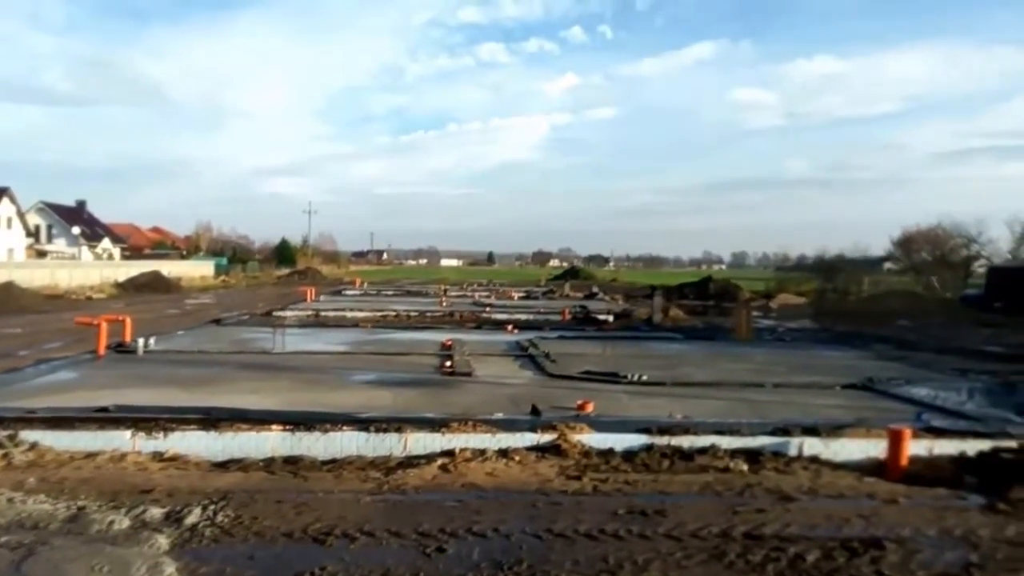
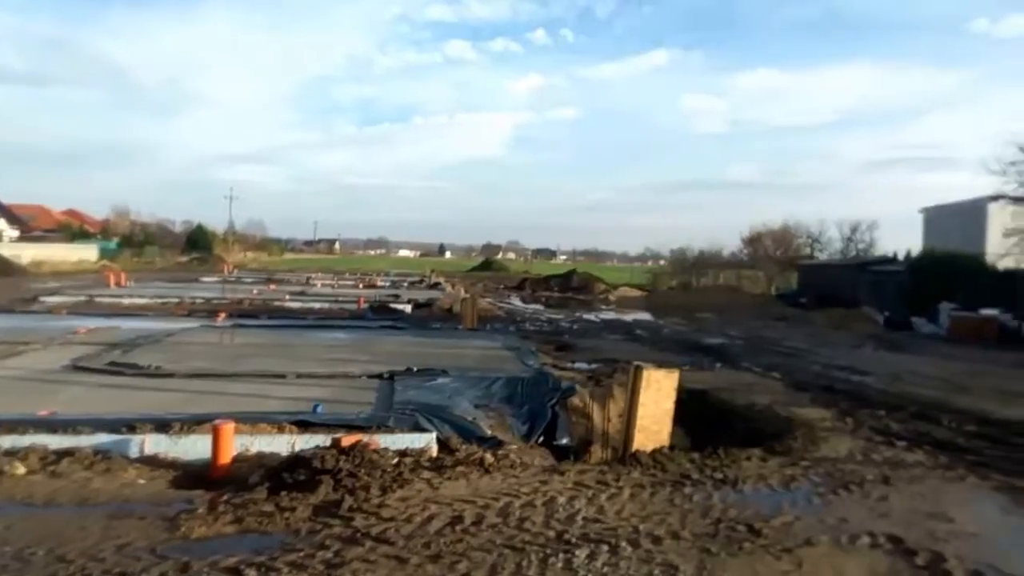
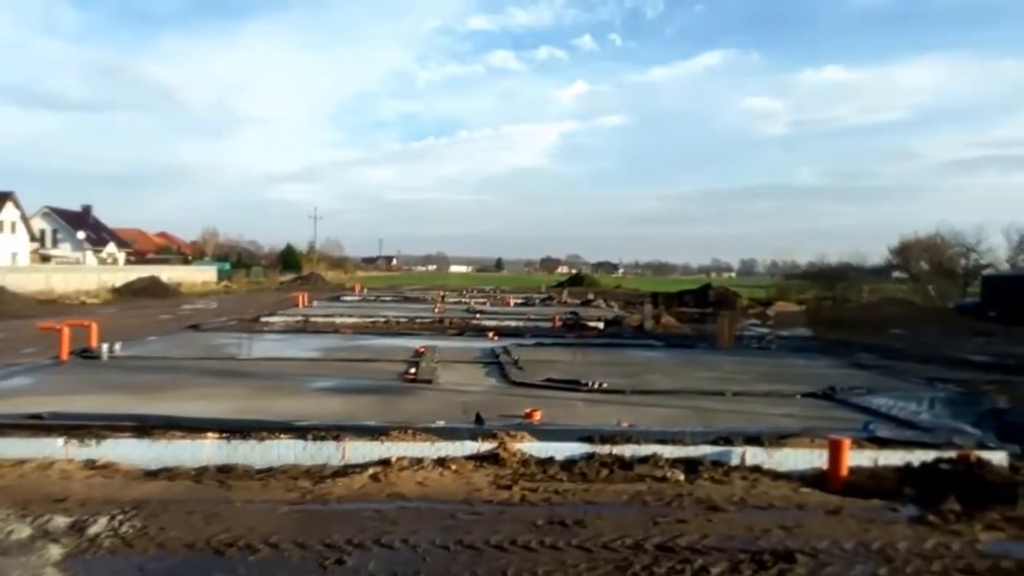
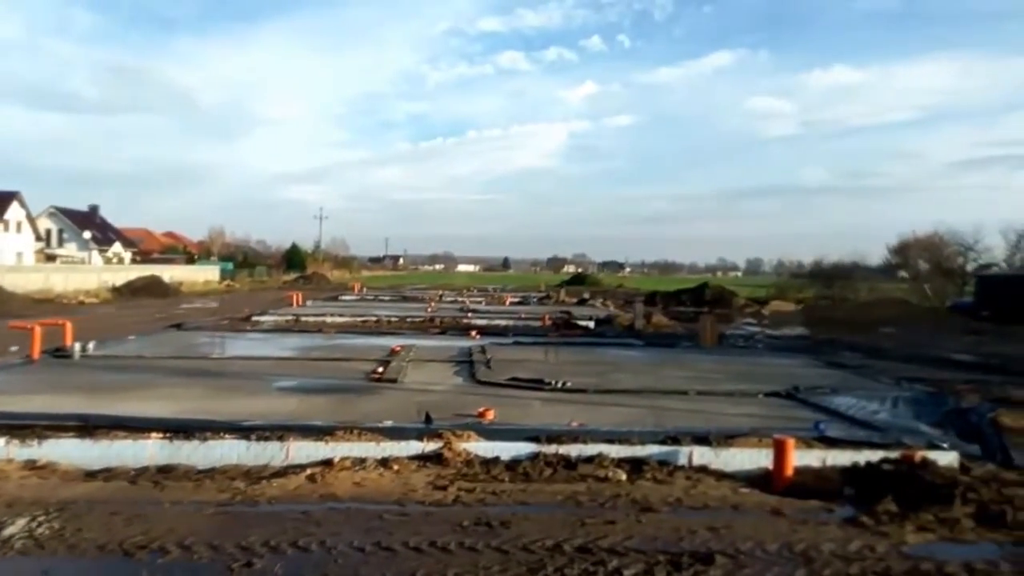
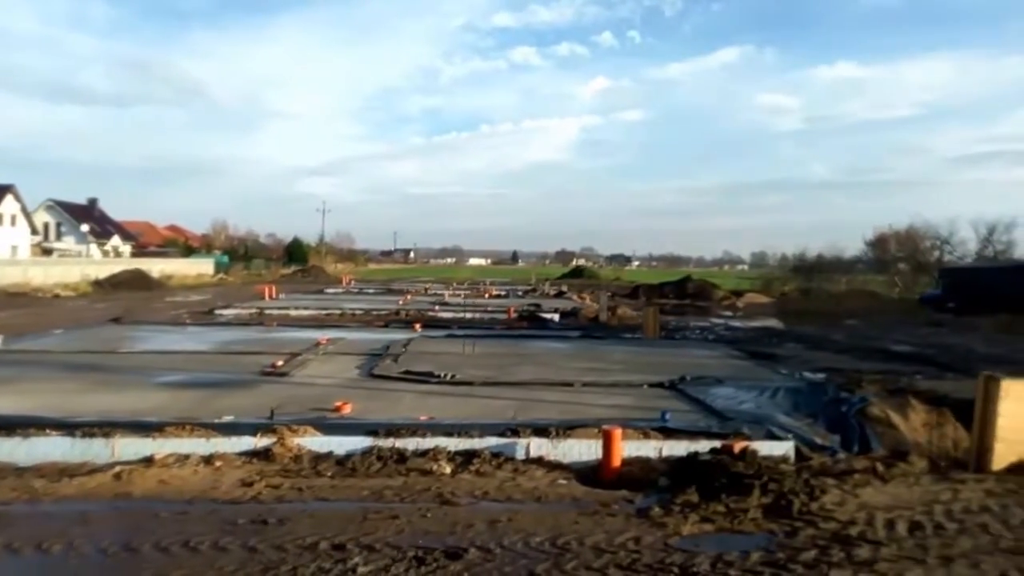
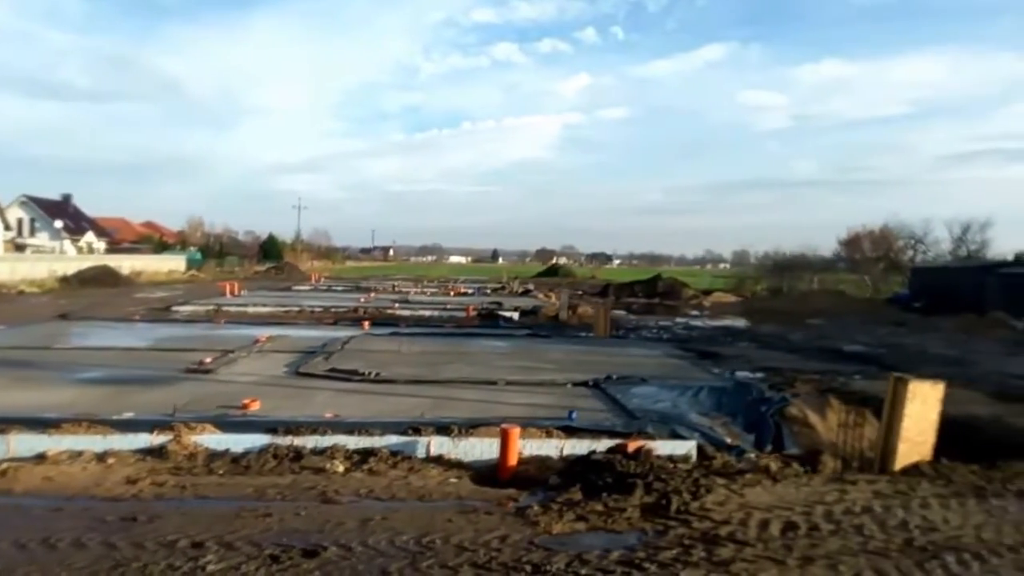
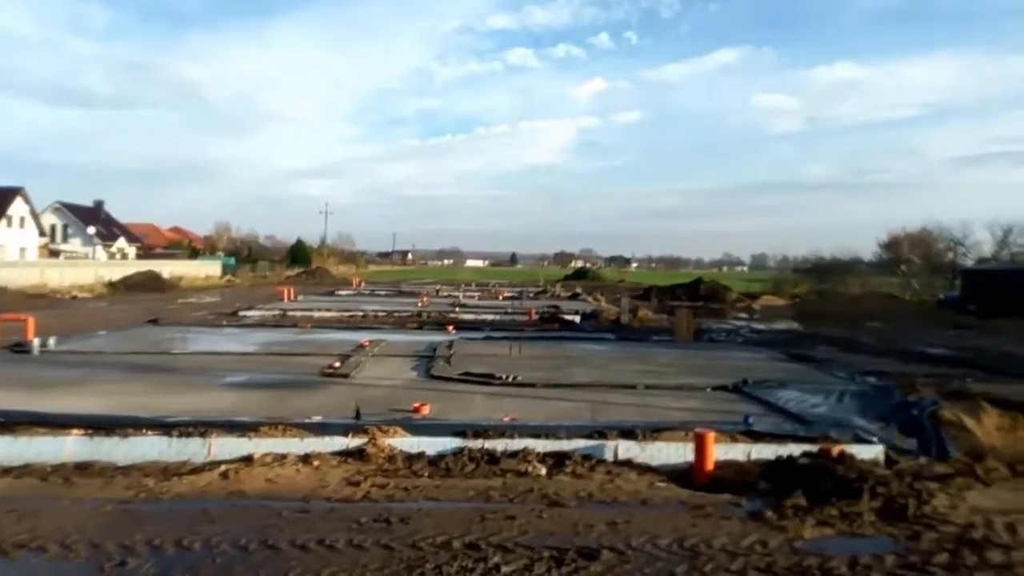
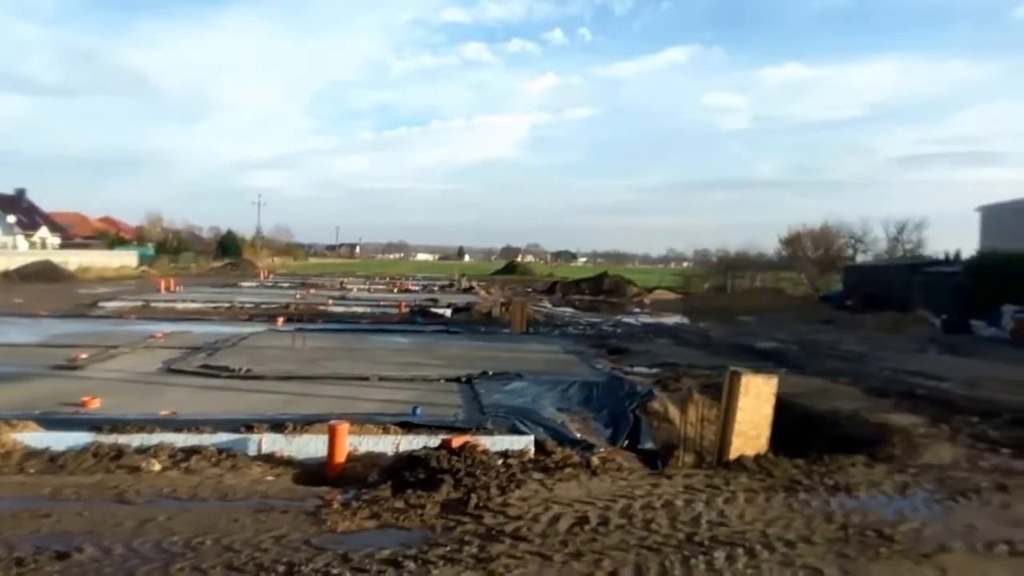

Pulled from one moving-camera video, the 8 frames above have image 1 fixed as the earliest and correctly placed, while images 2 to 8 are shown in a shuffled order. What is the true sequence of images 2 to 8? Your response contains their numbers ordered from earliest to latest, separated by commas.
3, 4, 7, 5, 6, 8, 2
